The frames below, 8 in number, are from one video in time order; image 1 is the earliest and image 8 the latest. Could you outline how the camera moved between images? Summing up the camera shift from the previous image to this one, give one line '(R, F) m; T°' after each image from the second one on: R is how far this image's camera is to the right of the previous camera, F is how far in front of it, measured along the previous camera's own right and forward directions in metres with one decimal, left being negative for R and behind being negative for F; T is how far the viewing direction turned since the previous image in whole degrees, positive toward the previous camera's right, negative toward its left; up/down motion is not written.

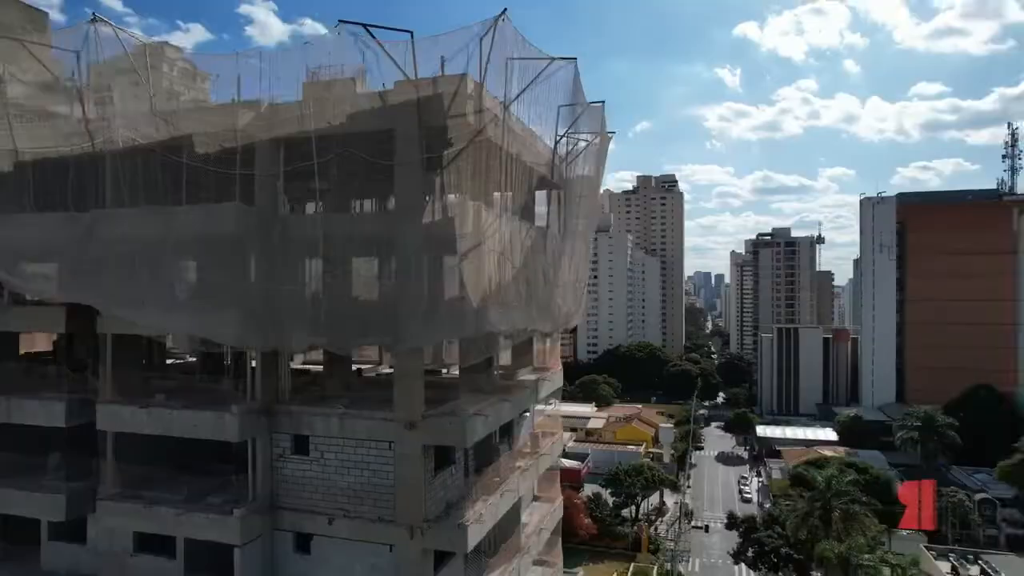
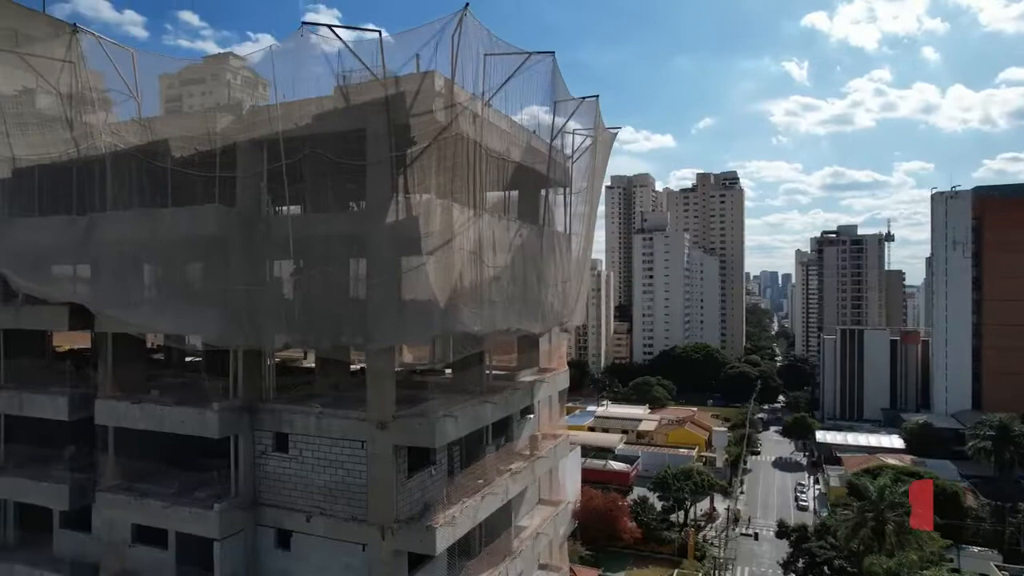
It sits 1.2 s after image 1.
(+1.4, +0.3) m; -5°
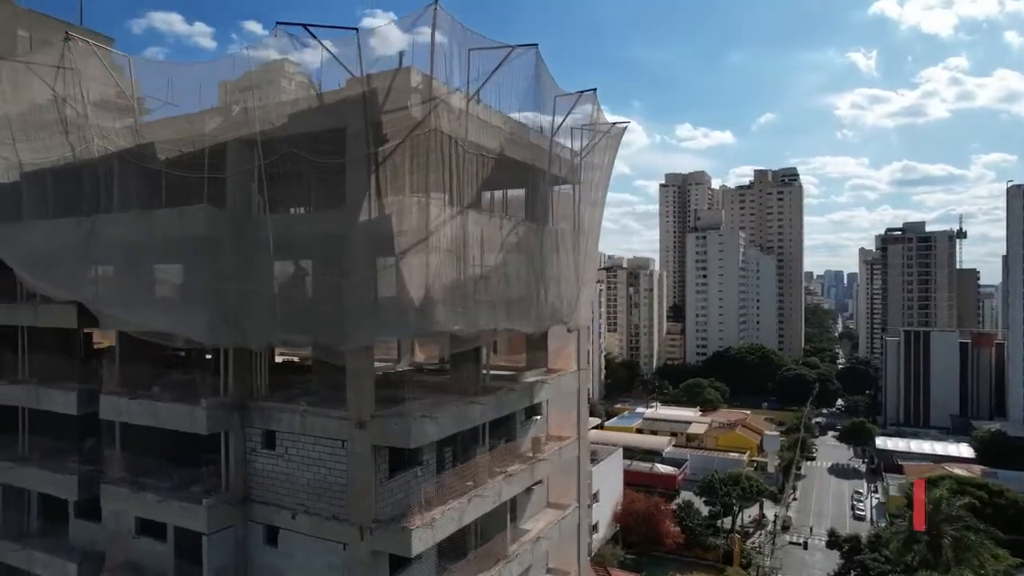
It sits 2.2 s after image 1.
(+1.2, +0.3) m; -5°
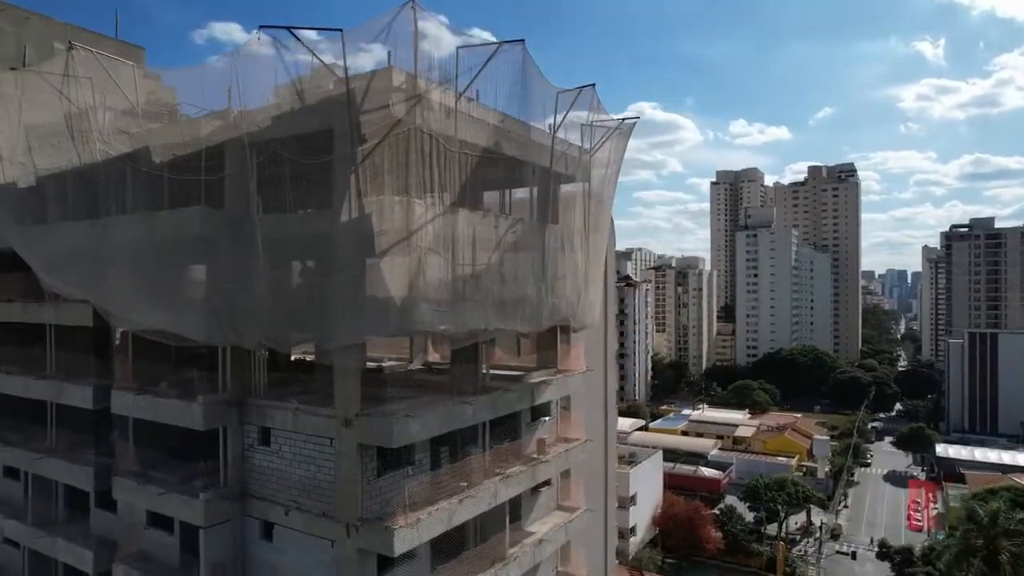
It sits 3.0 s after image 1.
(+1.0, +0.2) m; -4°
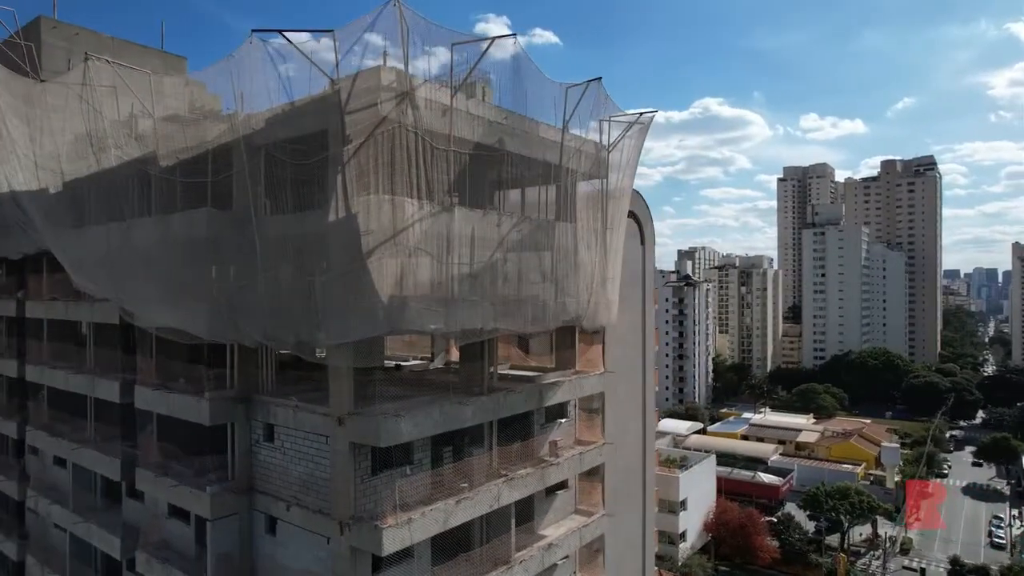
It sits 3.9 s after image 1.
(+1.1, +0.2) m; -5°
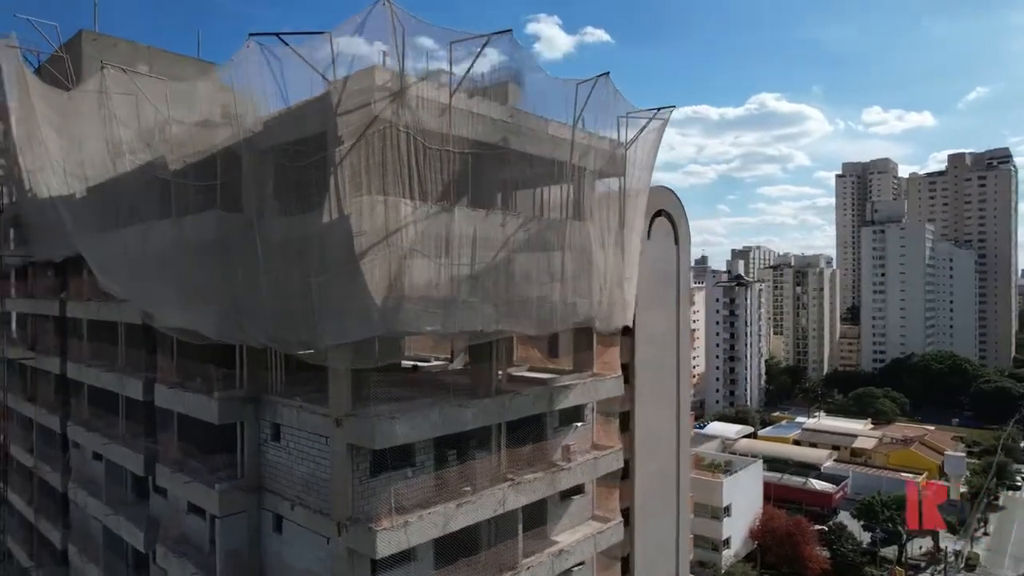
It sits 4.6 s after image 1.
(+0.8, +0.3) m; -4°
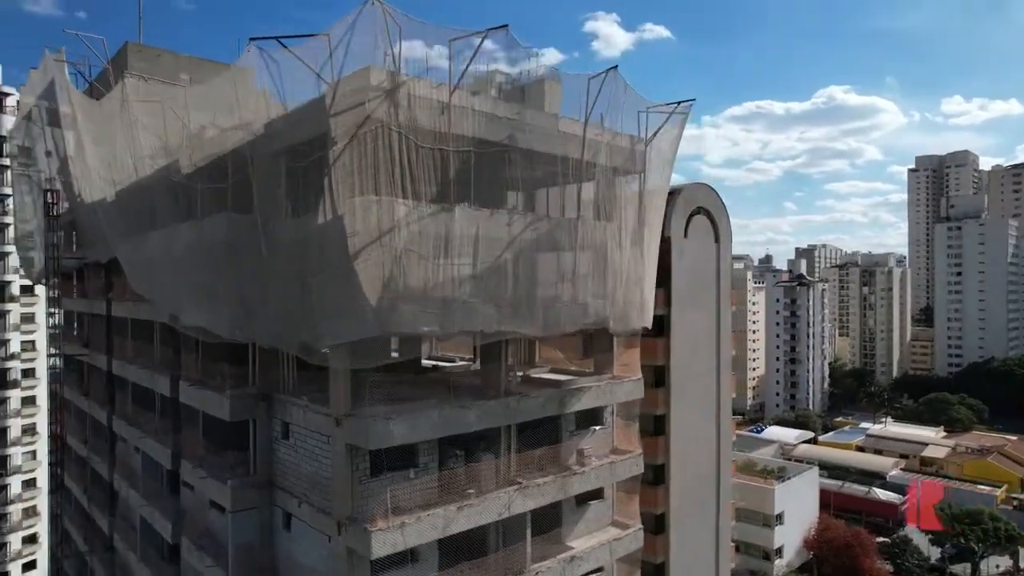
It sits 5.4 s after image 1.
(+0.9, +0.3) m; -5°
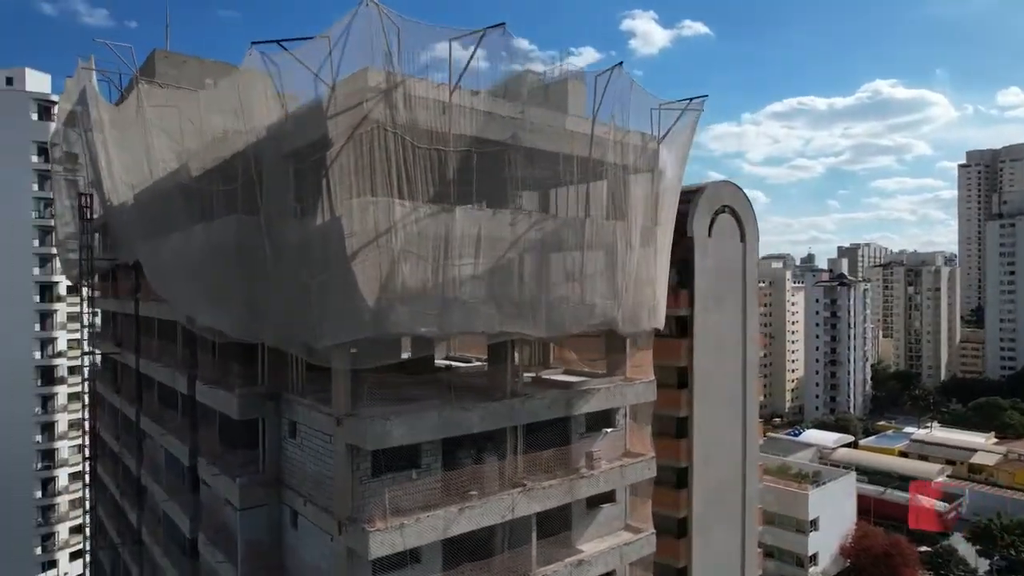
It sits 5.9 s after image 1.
(+0.6, +0.1) m; -3°
